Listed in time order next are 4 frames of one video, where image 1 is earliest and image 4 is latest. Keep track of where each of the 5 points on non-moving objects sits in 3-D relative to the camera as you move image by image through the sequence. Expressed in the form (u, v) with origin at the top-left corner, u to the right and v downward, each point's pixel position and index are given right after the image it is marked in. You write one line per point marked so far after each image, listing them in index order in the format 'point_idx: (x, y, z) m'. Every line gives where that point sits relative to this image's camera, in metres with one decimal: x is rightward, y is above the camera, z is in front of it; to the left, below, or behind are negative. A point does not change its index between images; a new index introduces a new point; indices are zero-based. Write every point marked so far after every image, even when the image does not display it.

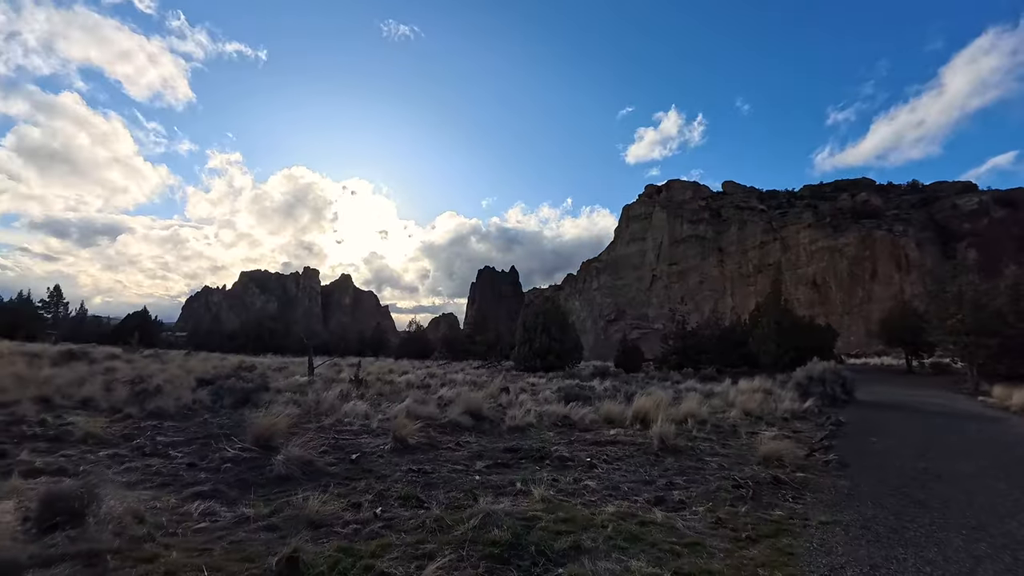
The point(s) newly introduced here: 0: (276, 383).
0: (-9.4, -3.9, +19.4) m
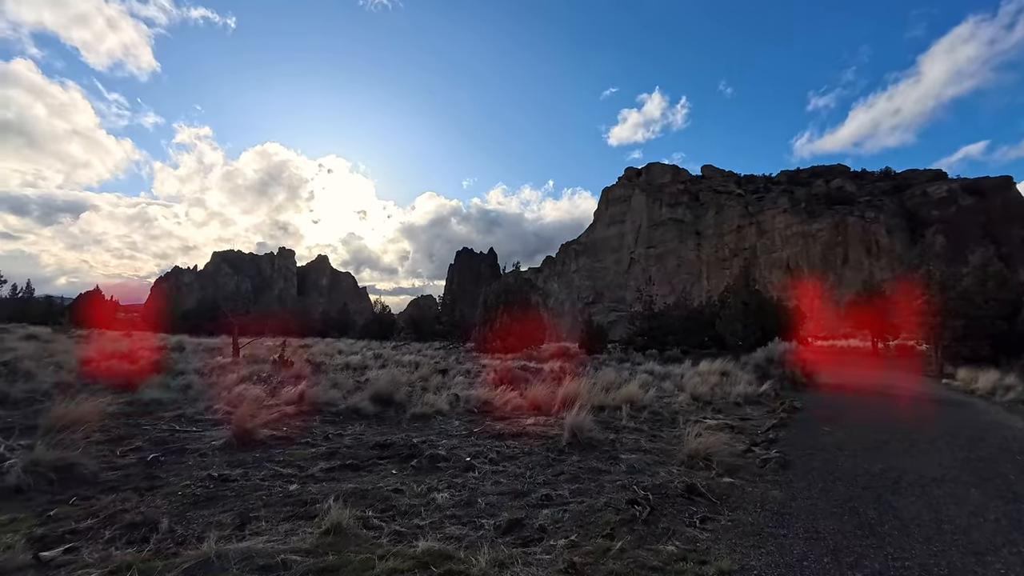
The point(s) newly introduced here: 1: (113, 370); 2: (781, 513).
0: (-11.6, -2.8, +17.4) m
1: (-11.3, -2.3, +13.6) m
2: (+2.4, -2.0, +4.3) m
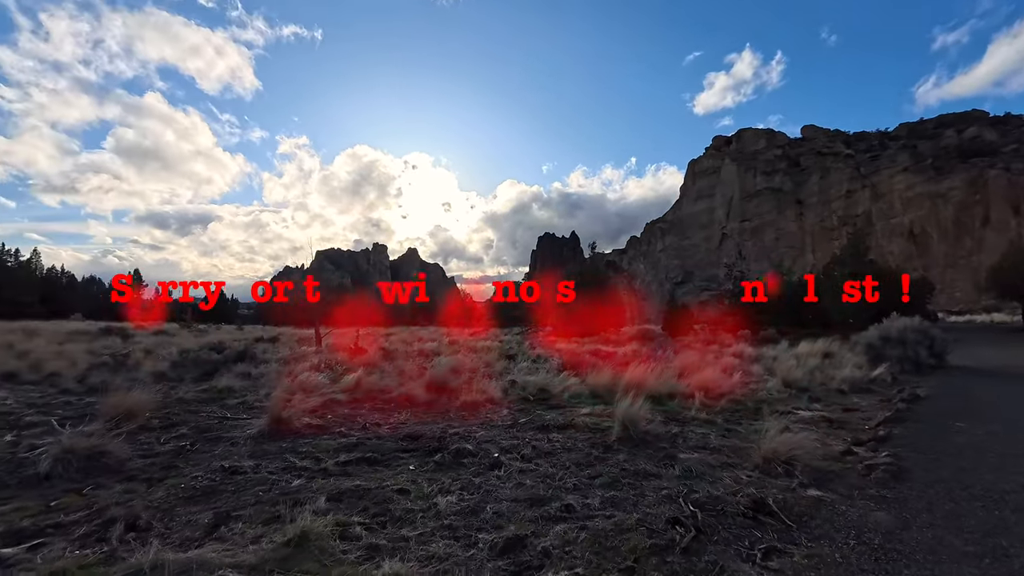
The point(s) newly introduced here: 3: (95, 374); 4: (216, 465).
0: (-9.1, -2.5, +18.5) m
1: (-9.5, -2.2, +14.7) m
2: (+2.4, -1.6, +3.1) m
3: (-10.9, -2.3, +12.7) m
4: (-3.2, -1.9, +5.3) m
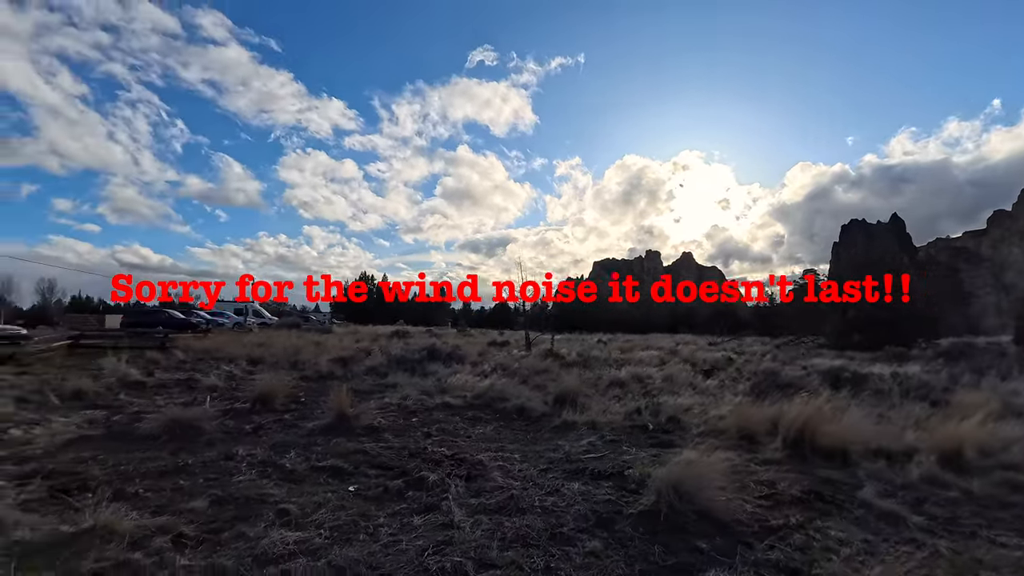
0: (-1.2, -2.8, +19.7) m
1: (-3.5, -2.5, +16.7) m
2: (+0.3, -1.4, +0.6) m
3: (-5.8, -2.6, +15.8) m
4: (-3.3, -1.9, +5.5) m
